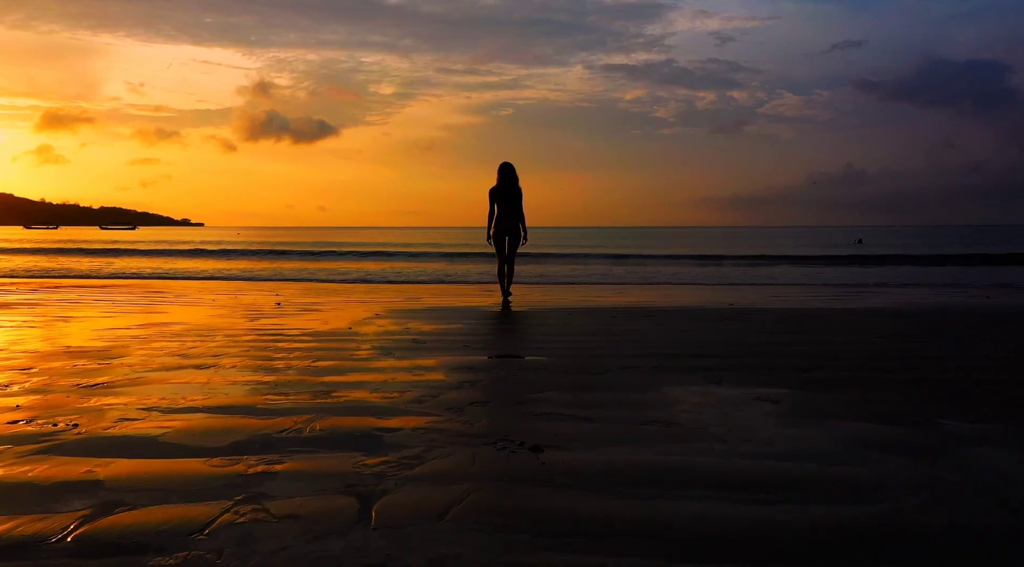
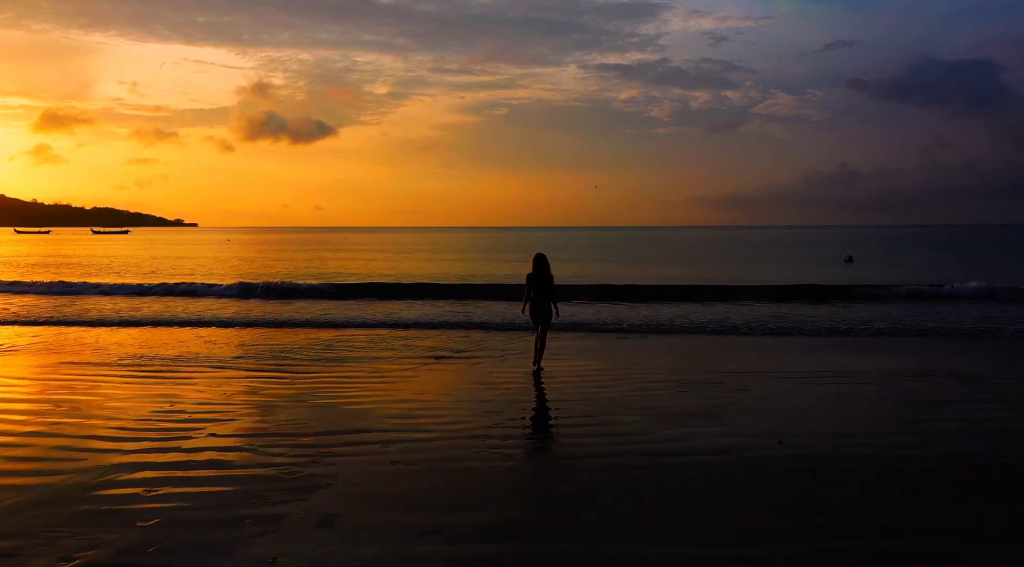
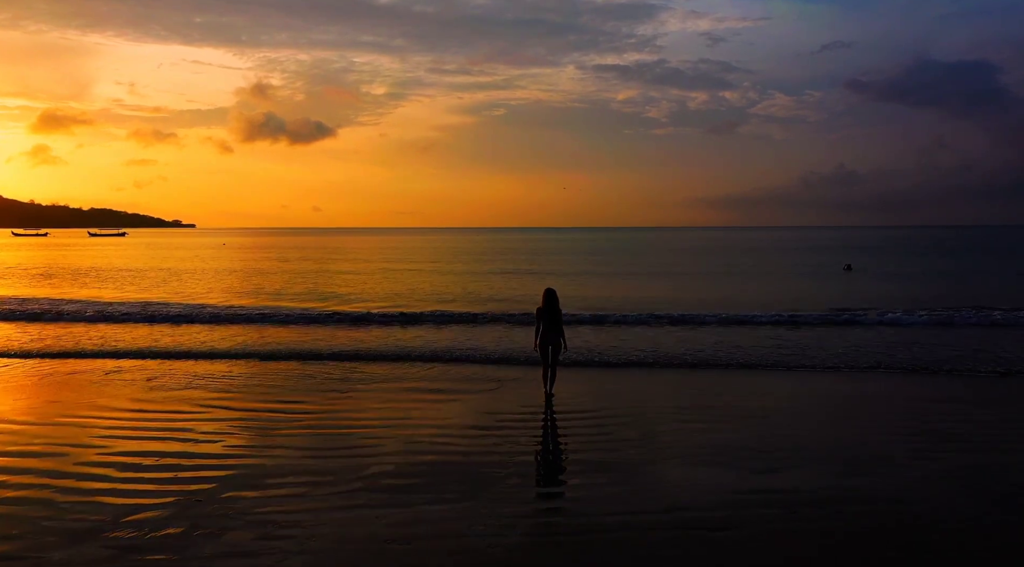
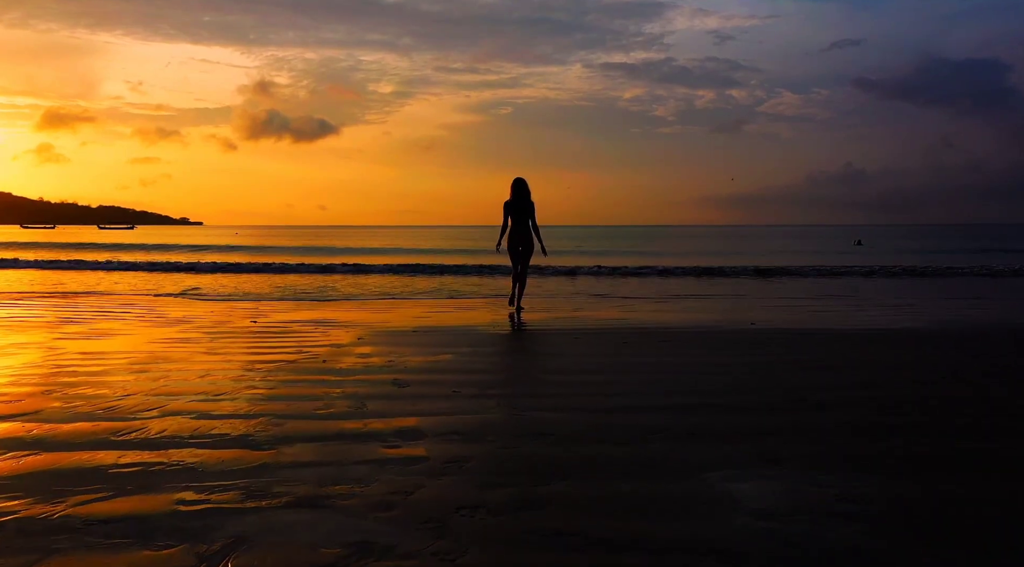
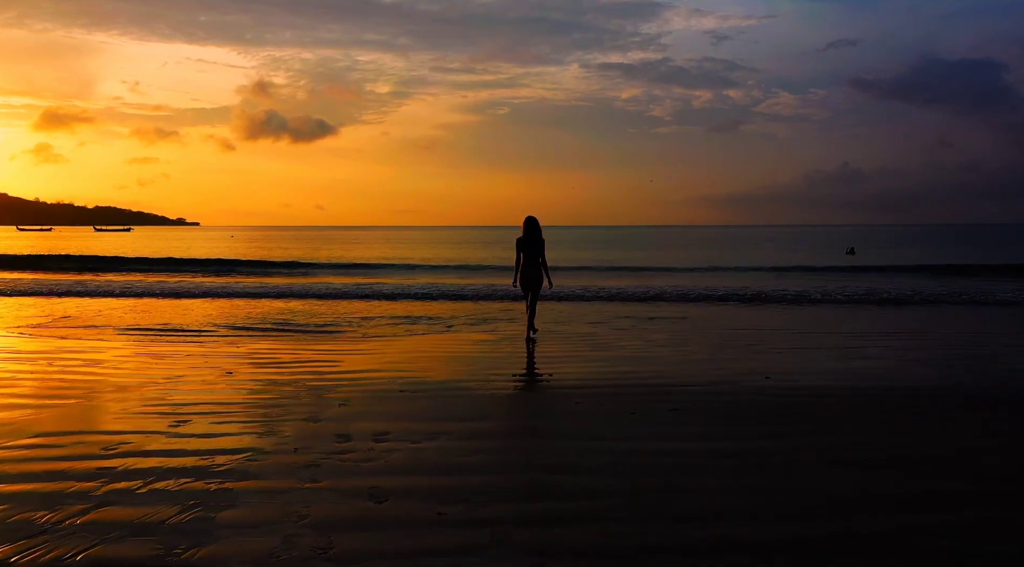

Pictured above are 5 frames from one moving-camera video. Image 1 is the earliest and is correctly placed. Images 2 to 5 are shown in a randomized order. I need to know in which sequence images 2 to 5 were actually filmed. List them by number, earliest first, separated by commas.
4, 5, 2, 3
